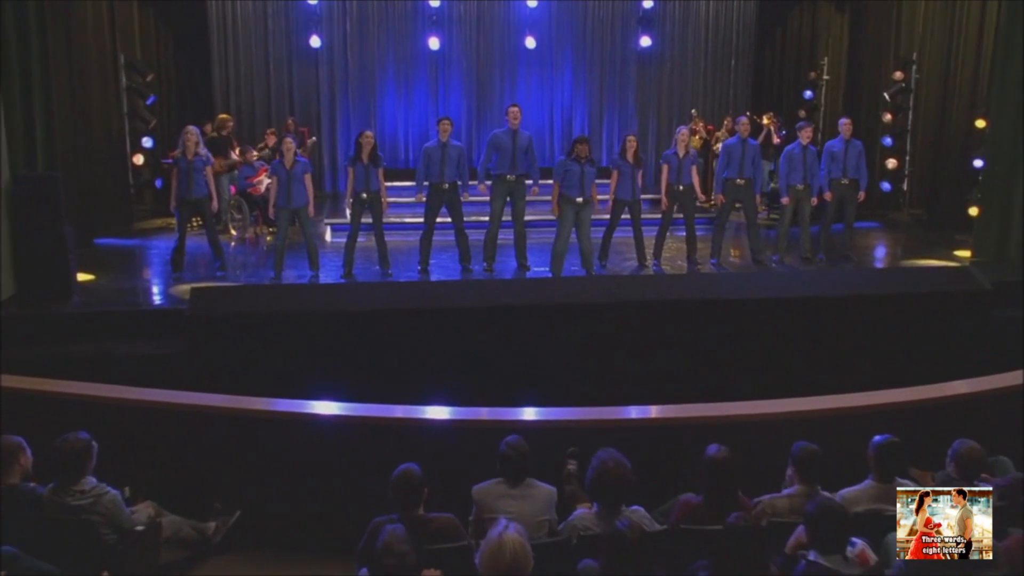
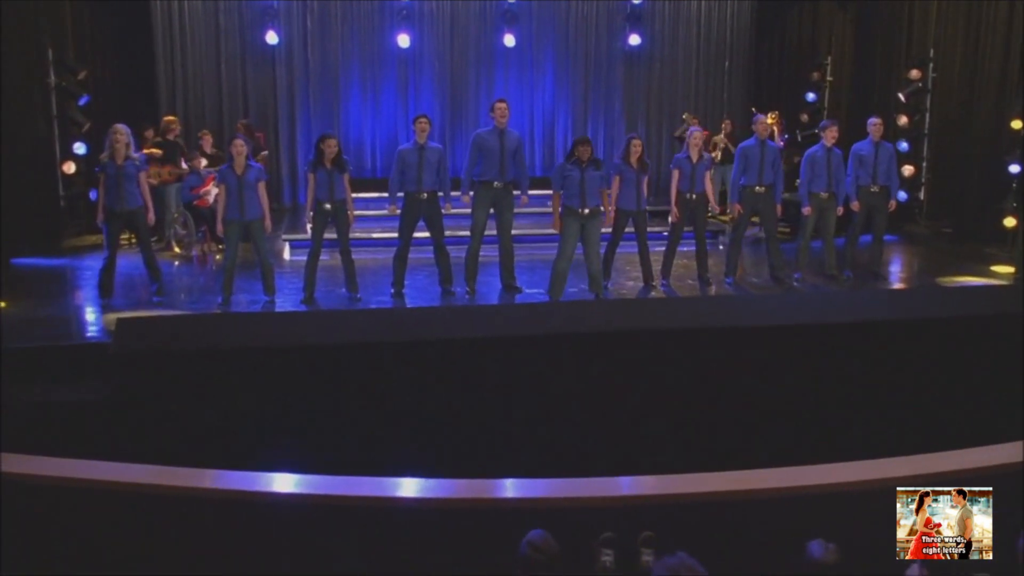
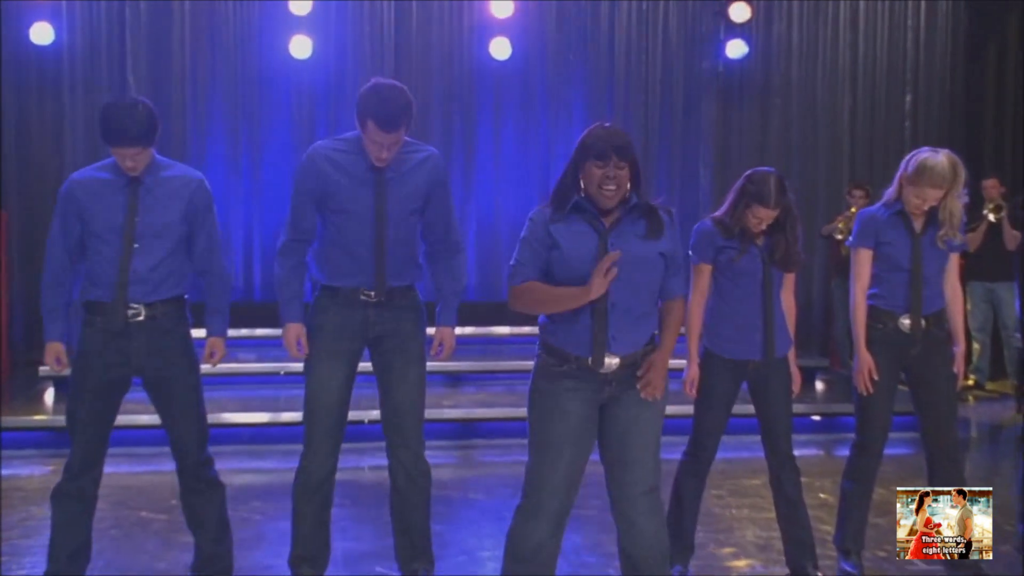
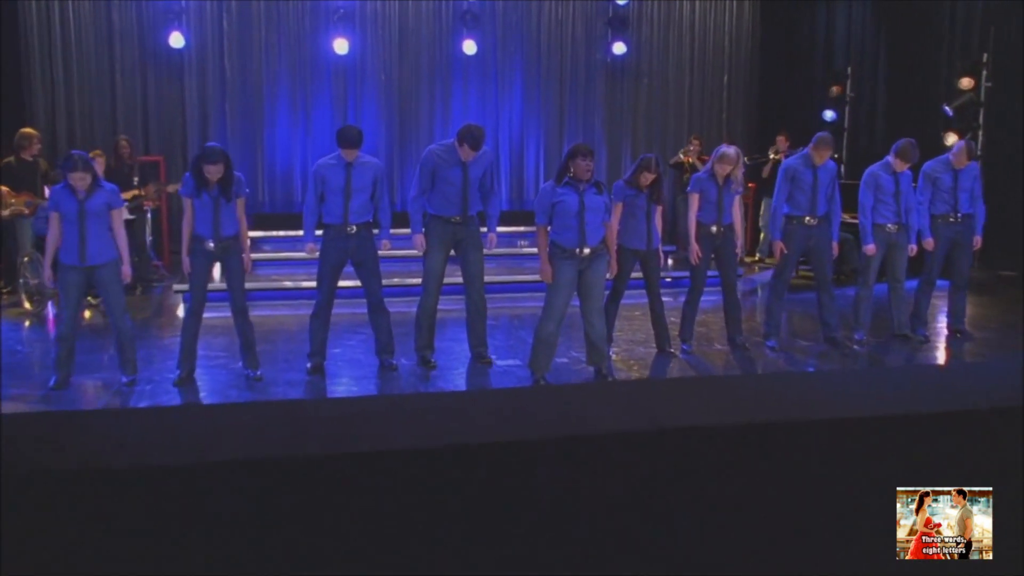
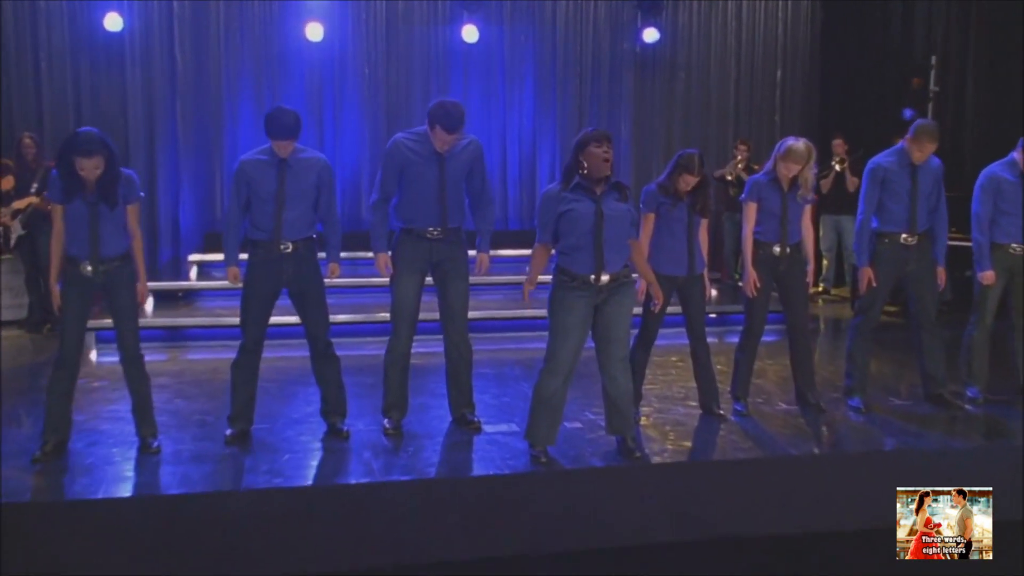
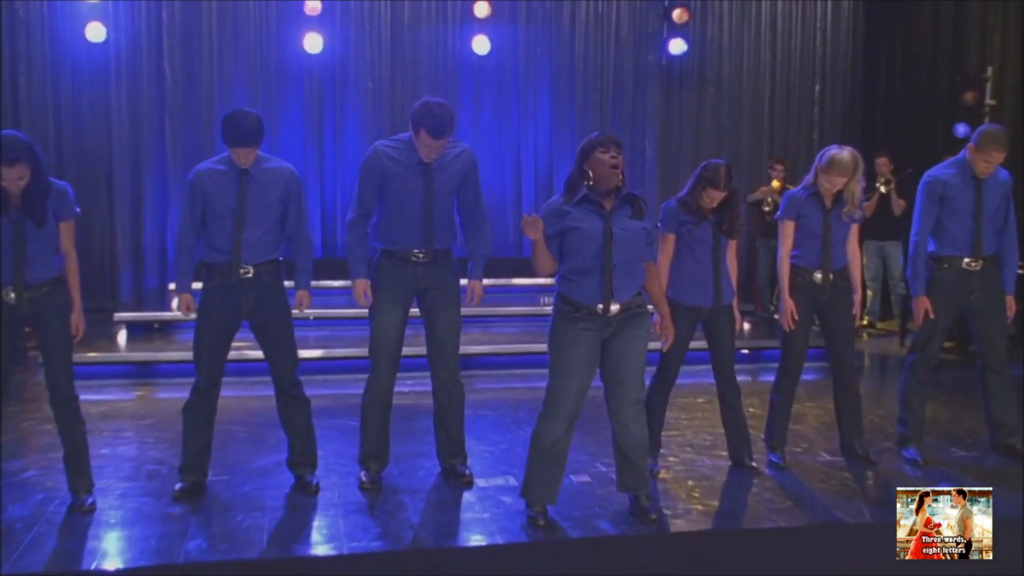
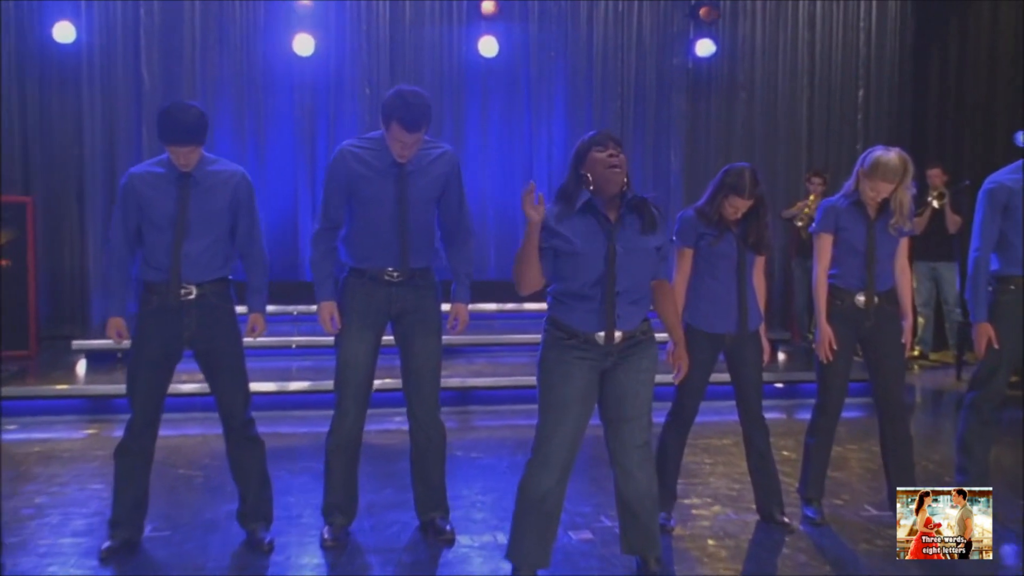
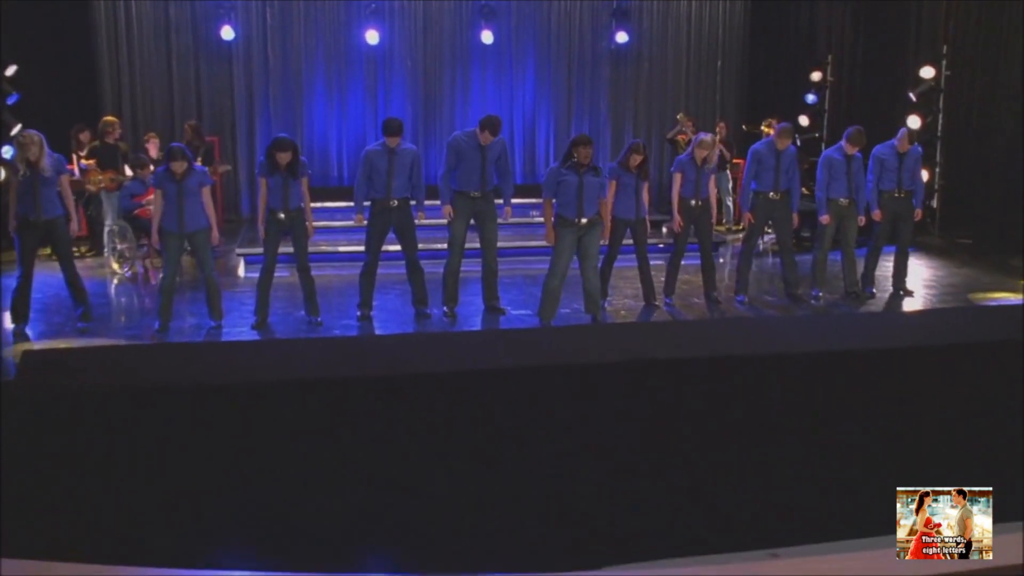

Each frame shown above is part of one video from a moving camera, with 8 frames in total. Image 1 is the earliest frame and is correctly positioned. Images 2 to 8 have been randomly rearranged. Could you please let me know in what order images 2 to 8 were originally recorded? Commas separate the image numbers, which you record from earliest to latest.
2, 8, 4, 5, 6, 7, 3
